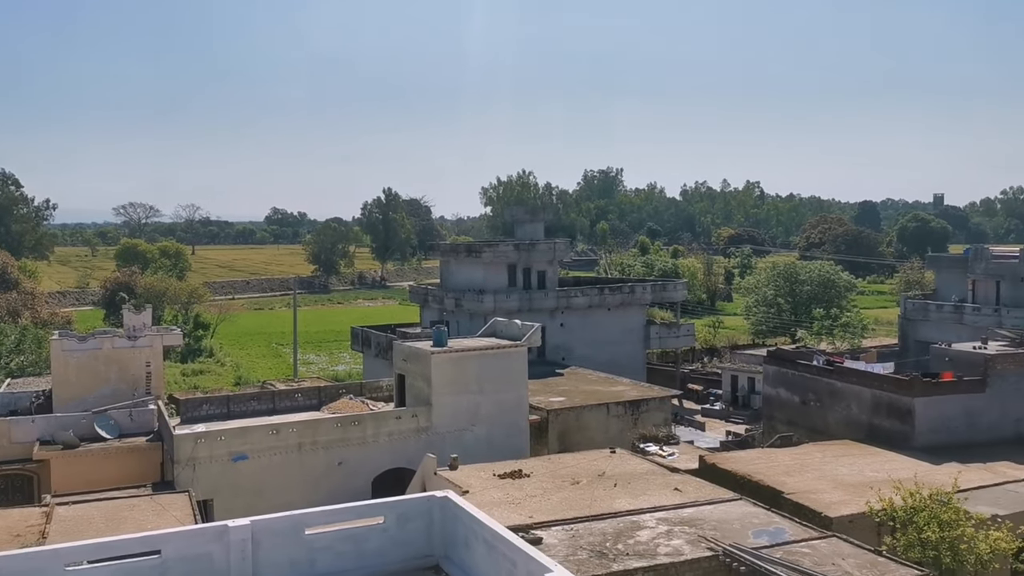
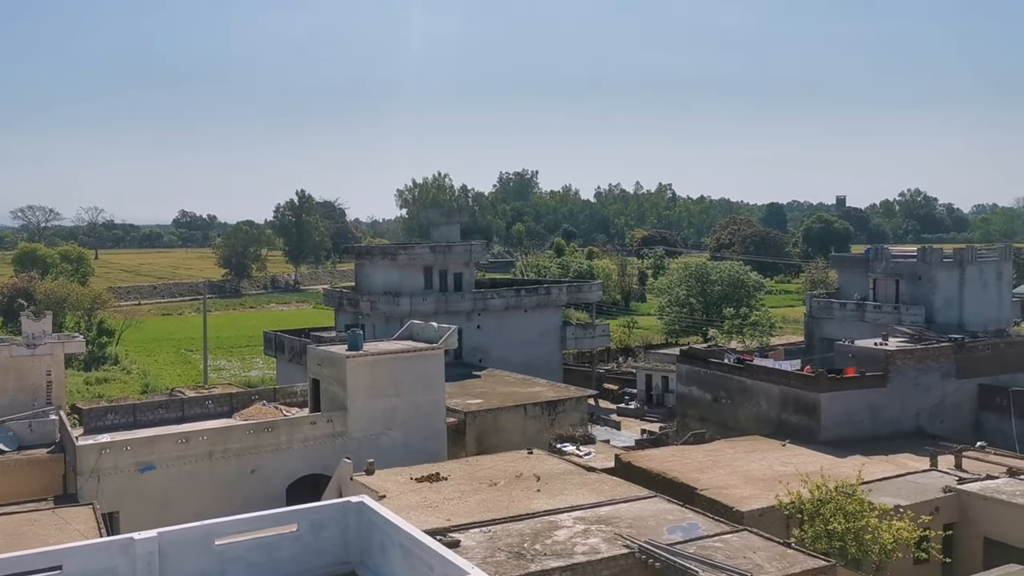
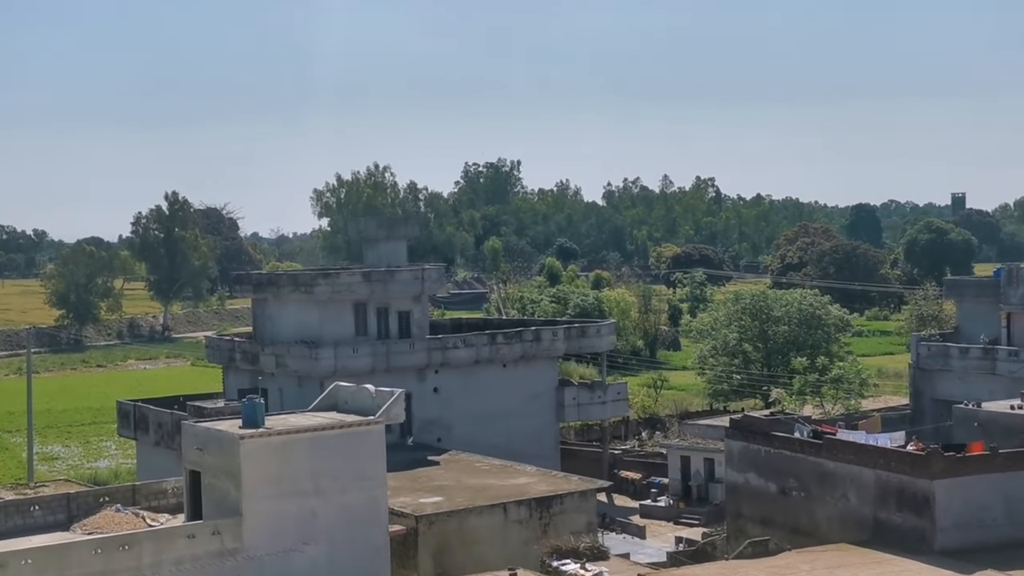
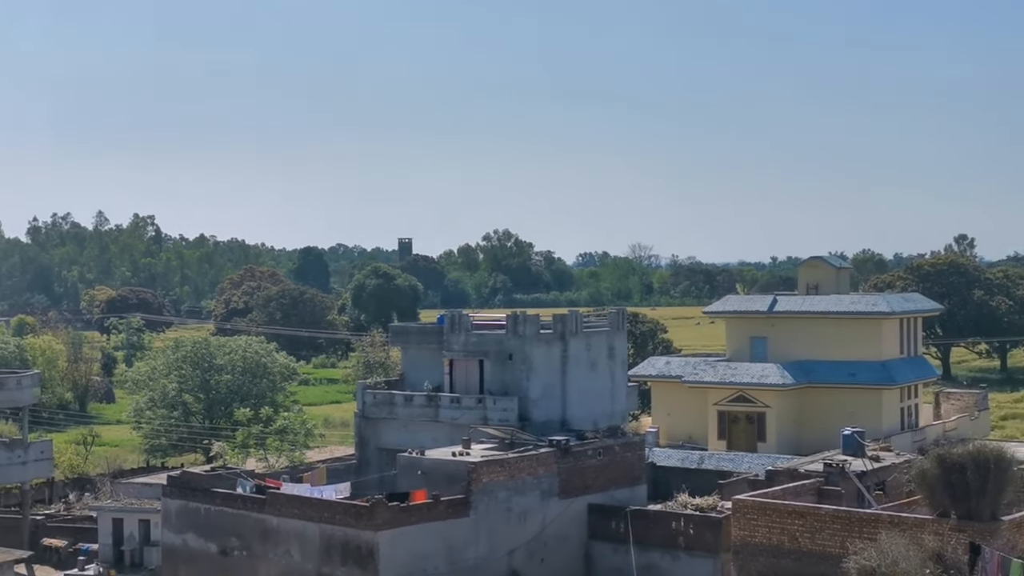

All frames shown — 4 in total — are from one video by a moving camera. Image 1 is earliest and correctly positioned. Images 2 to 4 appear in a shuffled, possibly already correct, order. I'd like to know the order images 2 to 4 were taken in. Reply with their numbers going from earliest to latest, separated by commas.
2, 3, 4
